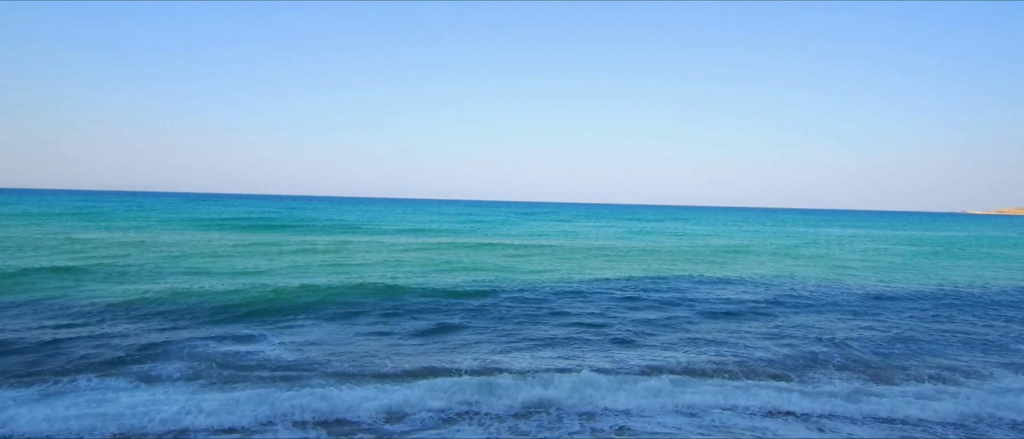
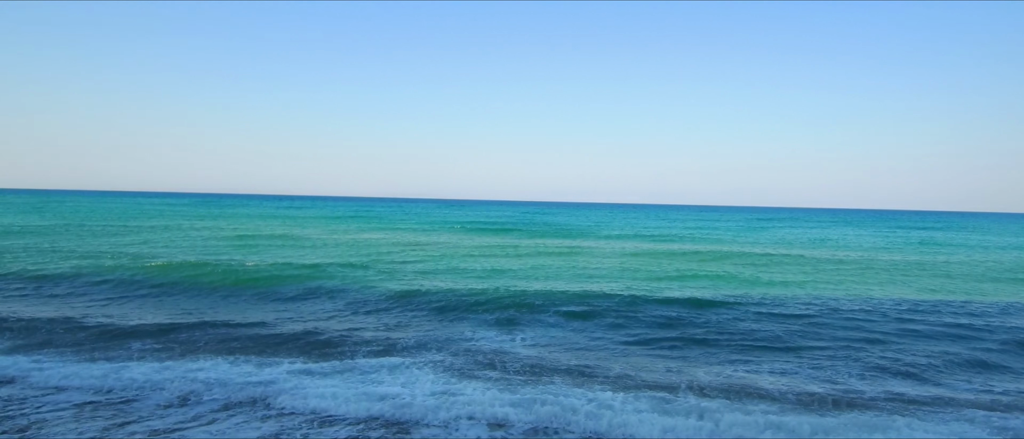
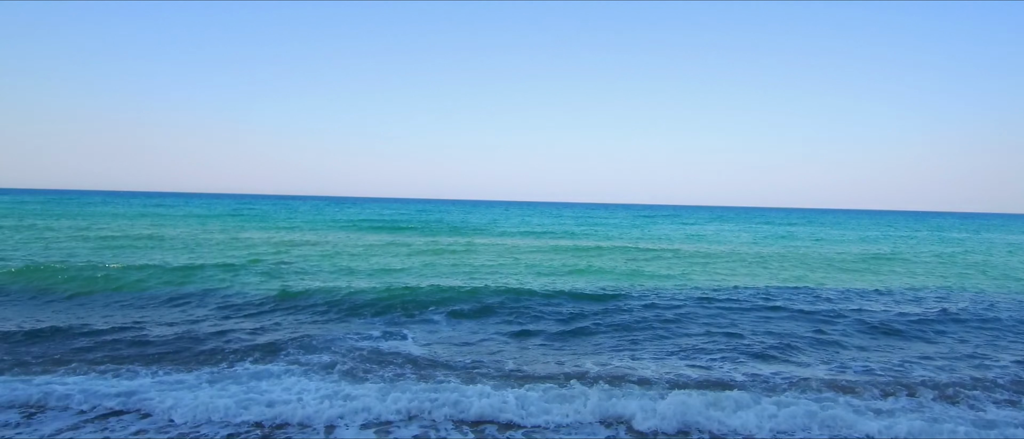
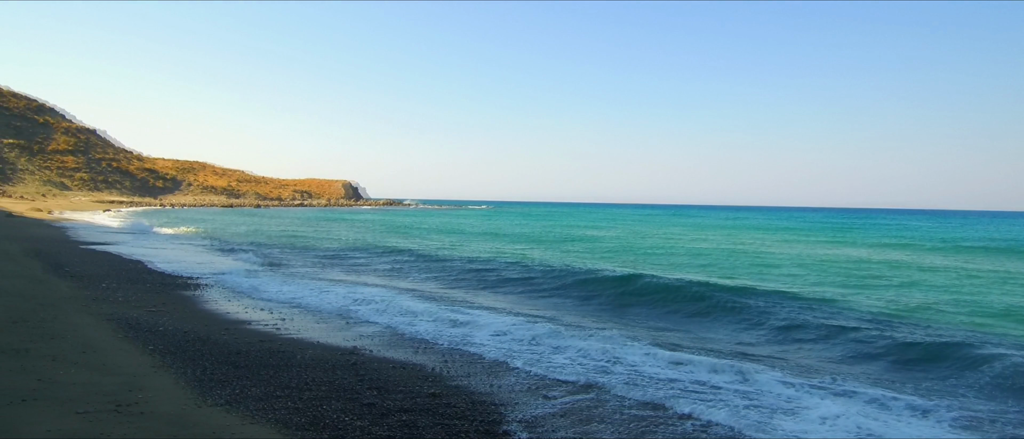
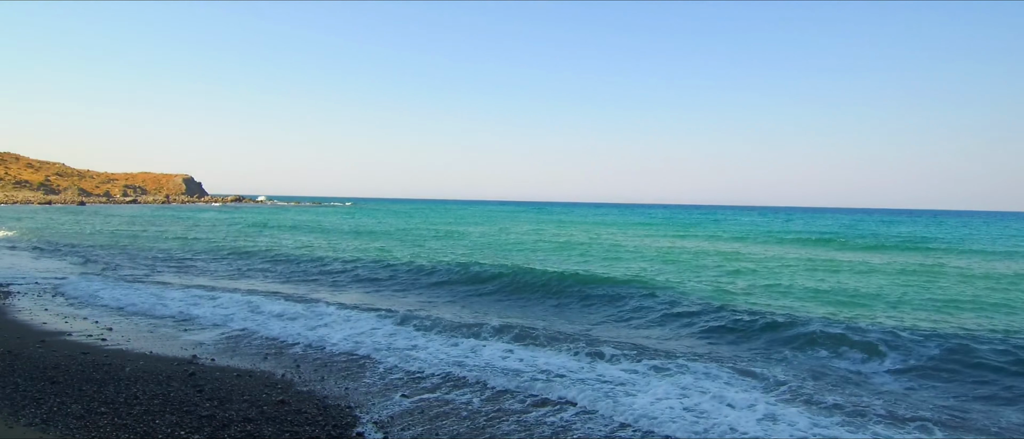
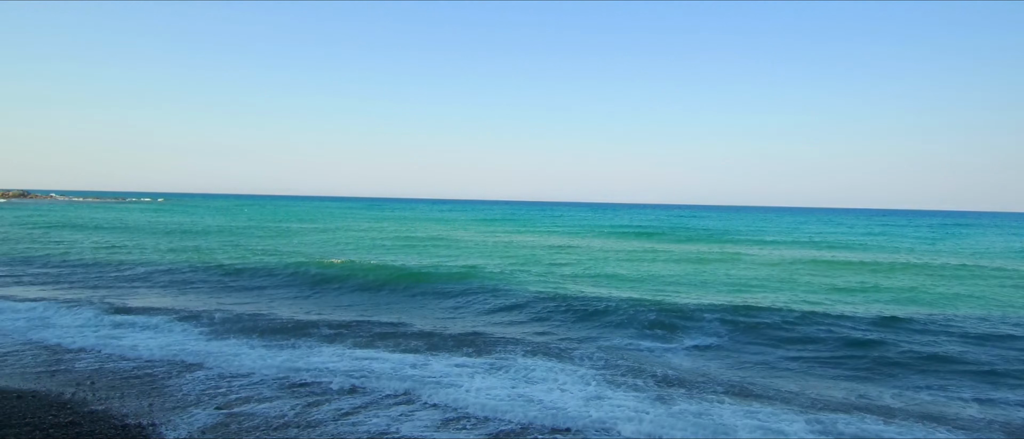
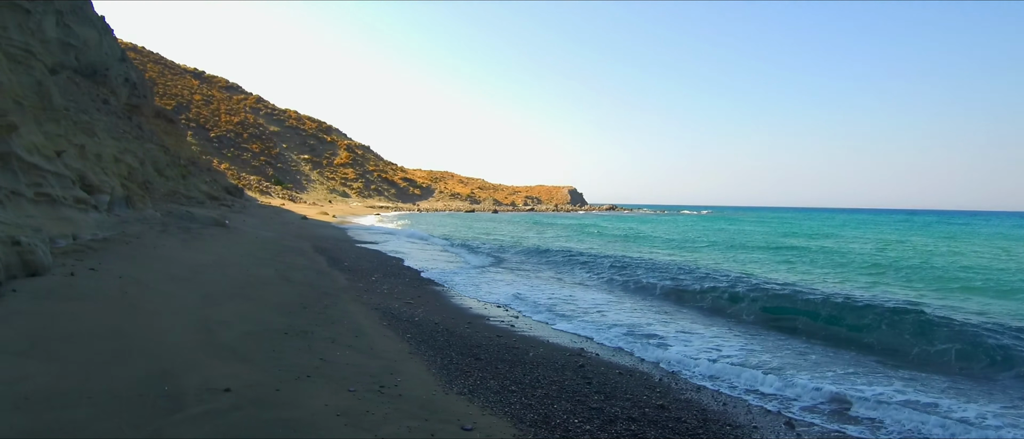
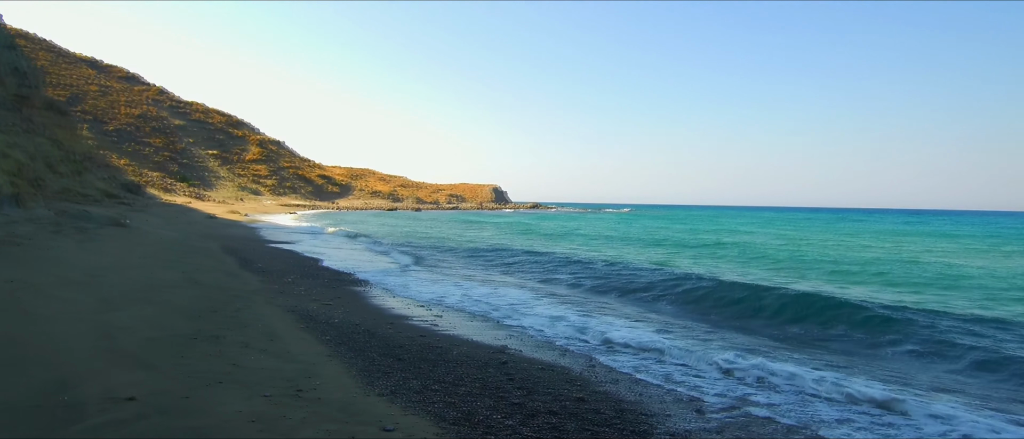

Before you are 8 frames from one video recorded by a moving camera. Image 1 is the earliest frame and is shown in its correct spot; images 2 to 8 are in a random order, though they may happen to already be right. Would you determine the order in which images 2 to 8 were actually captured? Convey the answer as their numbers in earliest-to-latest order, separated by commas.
3, 2, 6, 5, 4, 8, 7
